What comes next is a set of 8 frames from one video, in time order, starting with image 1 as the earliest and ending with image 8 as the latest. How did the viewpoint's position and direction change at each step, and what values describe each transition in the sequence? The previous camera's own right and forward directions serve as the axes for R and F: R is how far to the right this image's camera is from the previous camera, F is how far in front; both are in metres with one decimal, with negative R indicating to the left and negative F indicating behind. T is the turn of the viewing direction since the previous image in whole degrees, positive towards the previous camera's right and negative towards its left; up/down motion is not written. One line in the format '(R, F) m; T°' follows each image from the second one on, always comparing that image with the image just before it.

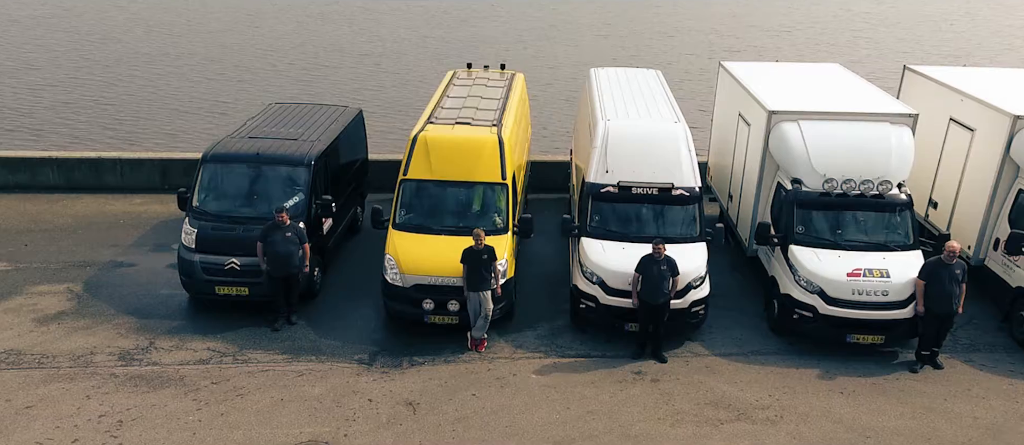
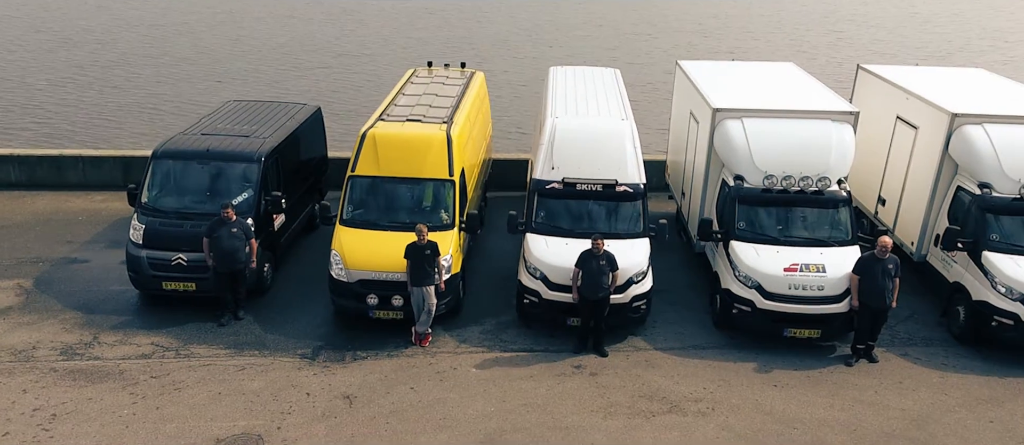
(+0.6, -0.1) m; +1°
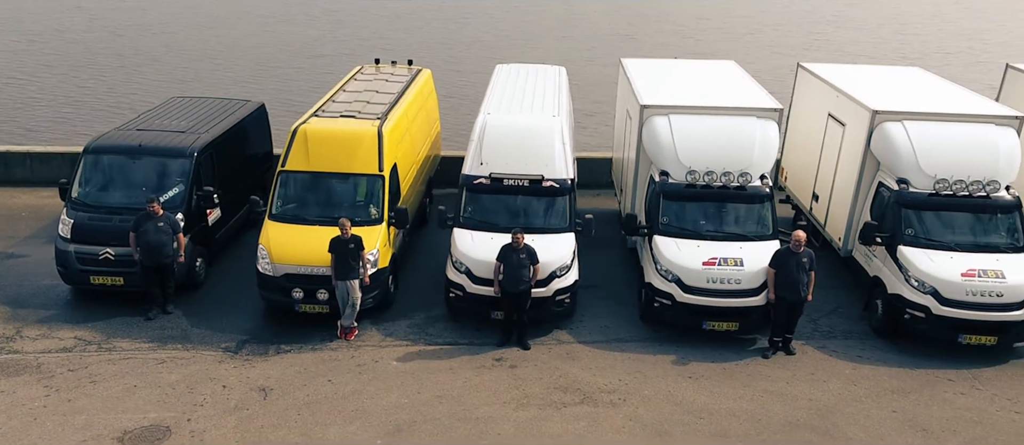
(+0.8, -0.1) m; +1°
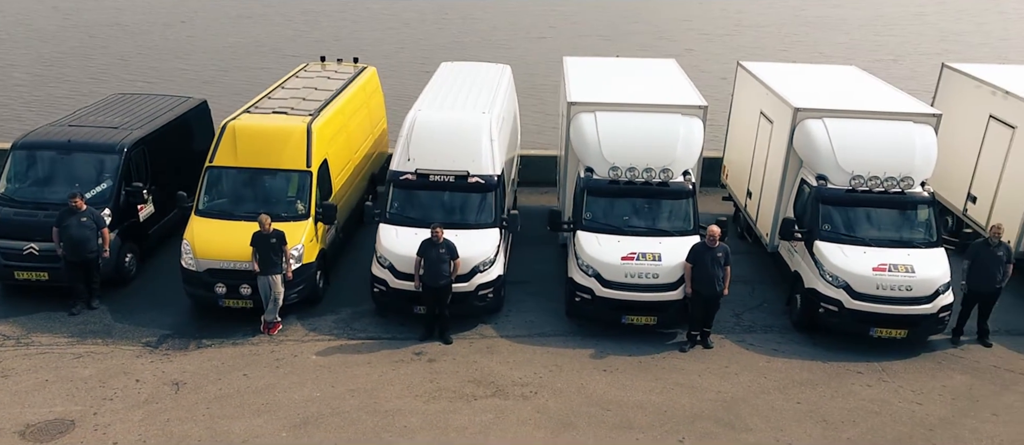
(+0.9, -0.1) m; +1°
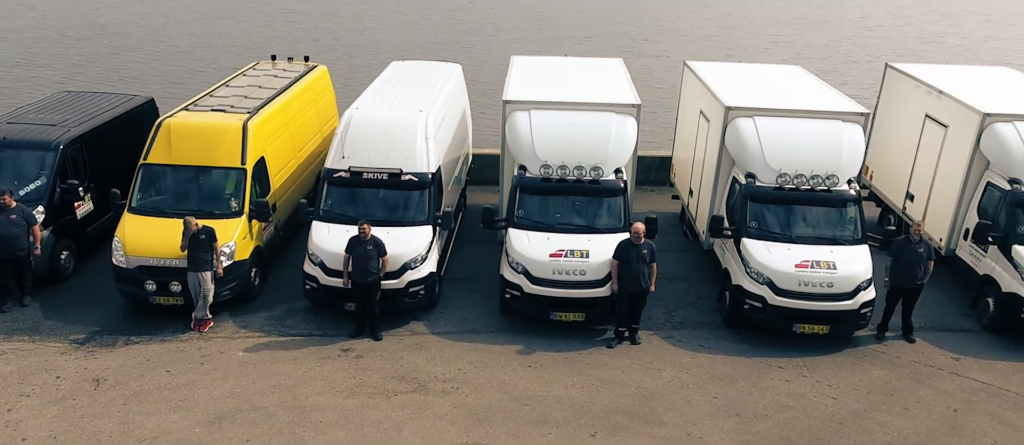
(+0.8, -0.1) m; +1°
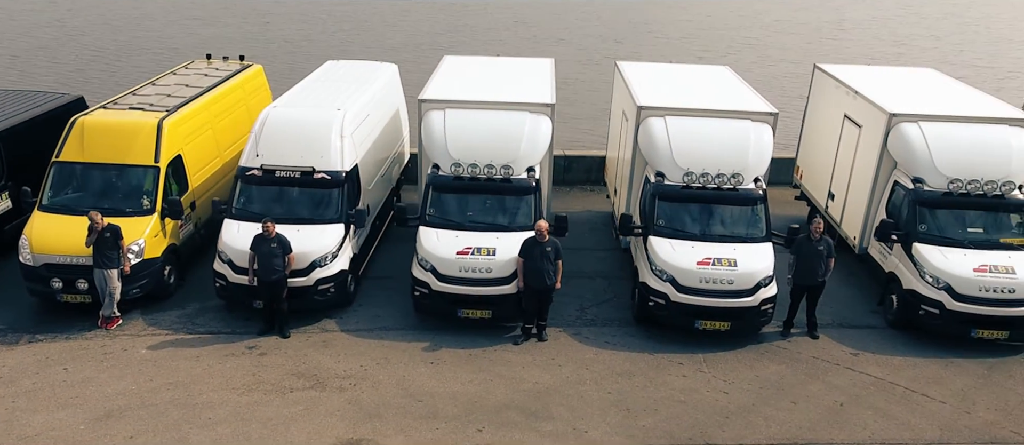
(+1.0, -0.1) m; +1°
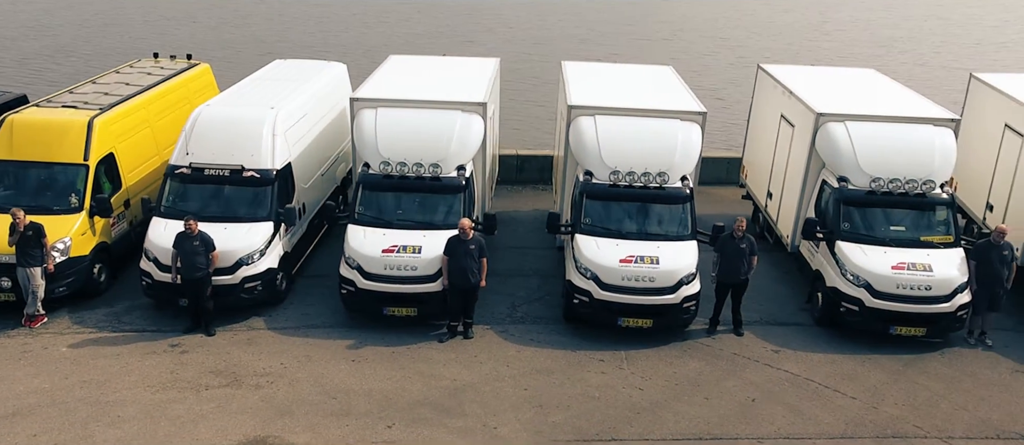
(+0.8, -0.1) m; +1°
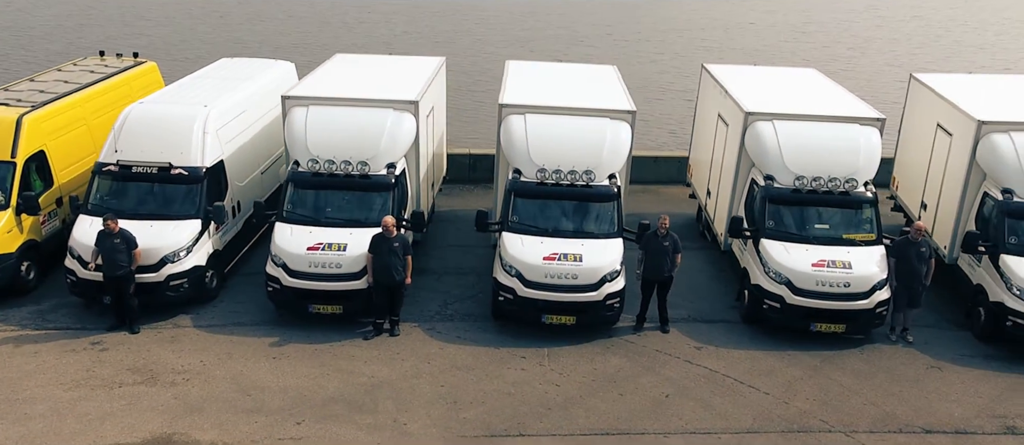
(+0.8, 0.0) m; +1°
